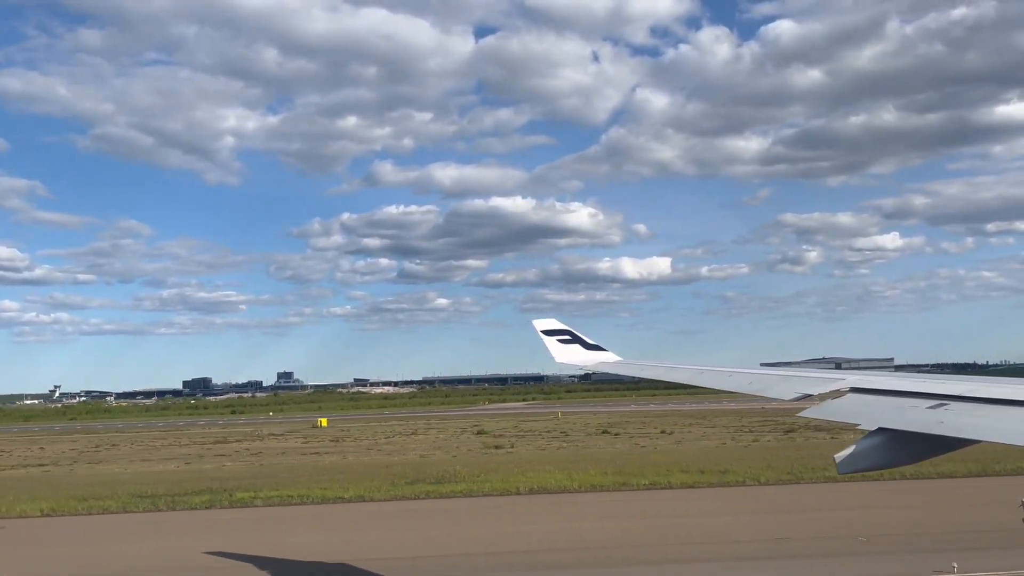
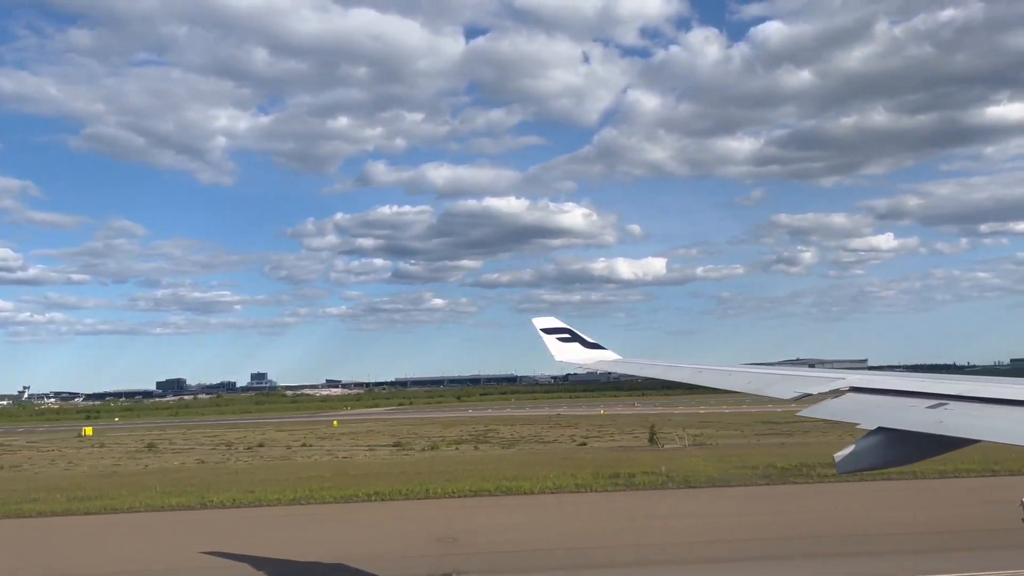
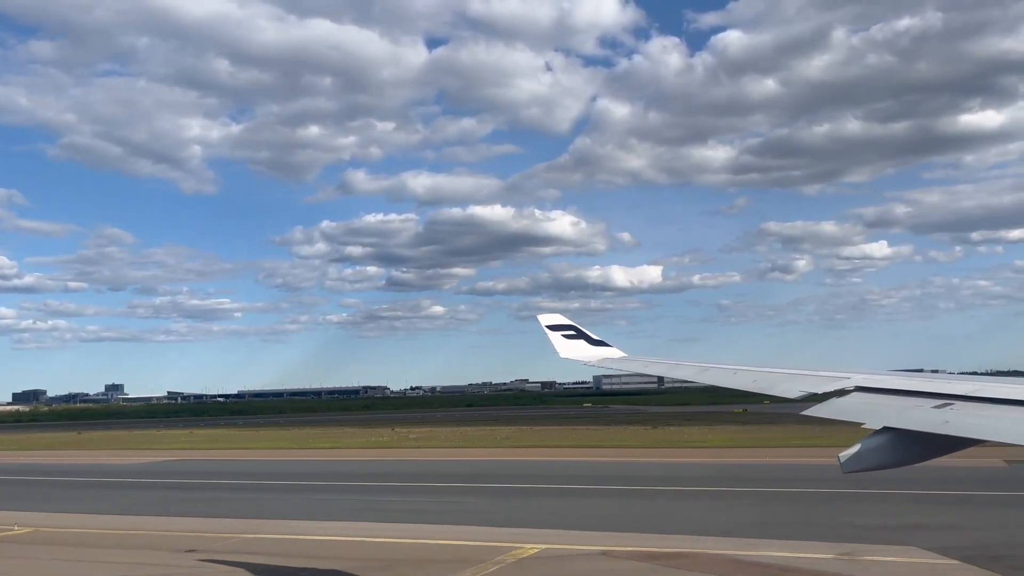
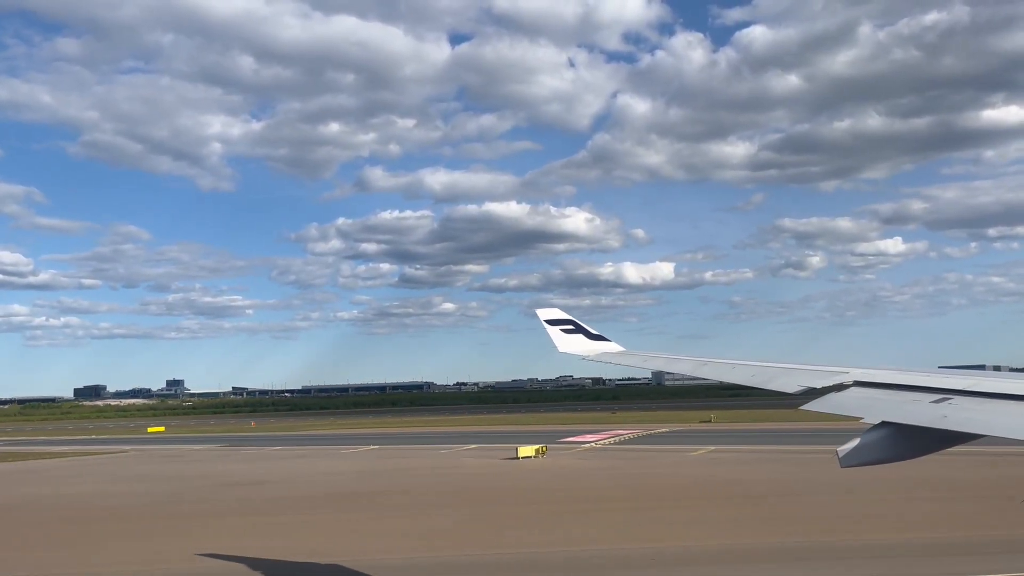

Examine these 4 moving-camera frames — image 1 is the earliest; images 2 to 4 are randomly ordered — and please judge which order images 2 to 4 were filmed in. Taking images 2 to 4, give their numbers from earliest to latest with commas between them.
2, 4, 3
